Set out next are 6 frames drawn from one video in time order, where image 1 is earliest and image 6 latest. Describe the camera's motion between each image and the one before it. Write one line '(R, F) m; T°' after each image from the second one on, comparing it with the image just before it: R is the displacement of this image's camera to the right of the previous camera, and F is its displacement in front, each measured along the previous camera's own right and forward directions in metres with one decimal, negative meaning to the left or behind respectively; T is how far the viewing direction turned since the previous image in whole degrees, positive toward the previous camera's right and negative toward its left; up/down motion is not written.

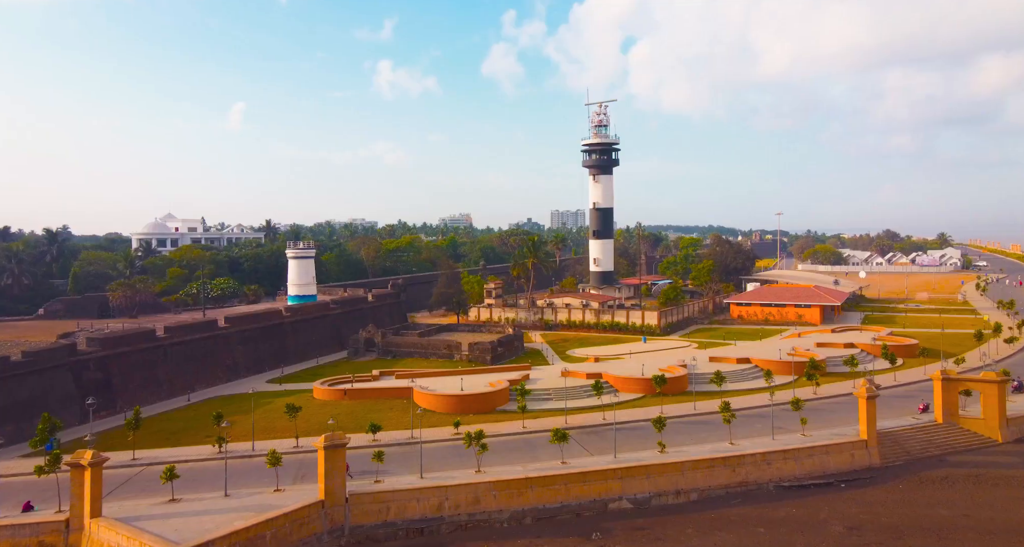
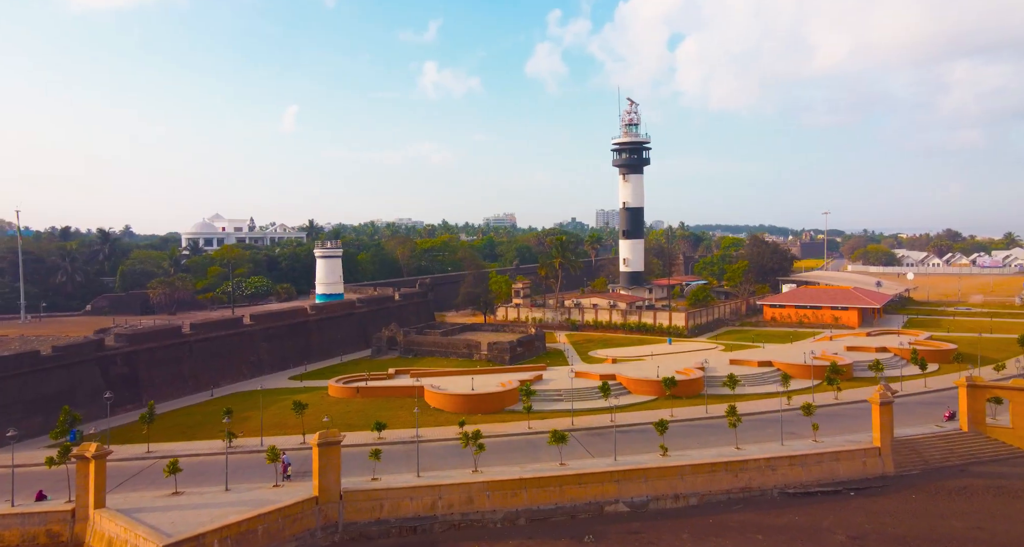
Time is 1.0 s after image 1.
(+1.0, +0.1) m; -3°
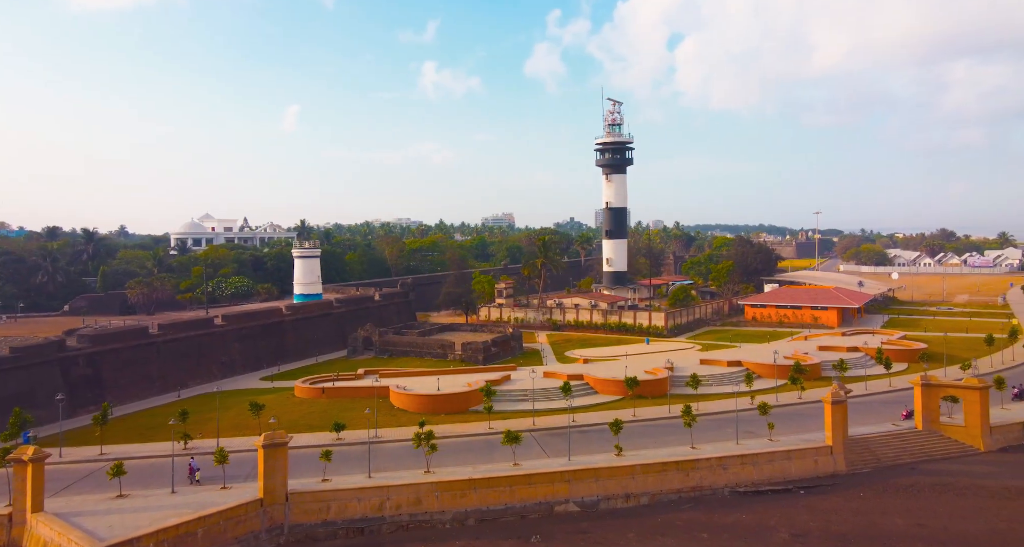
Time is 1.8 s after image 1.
(+1.0, +0.1) m; +1°
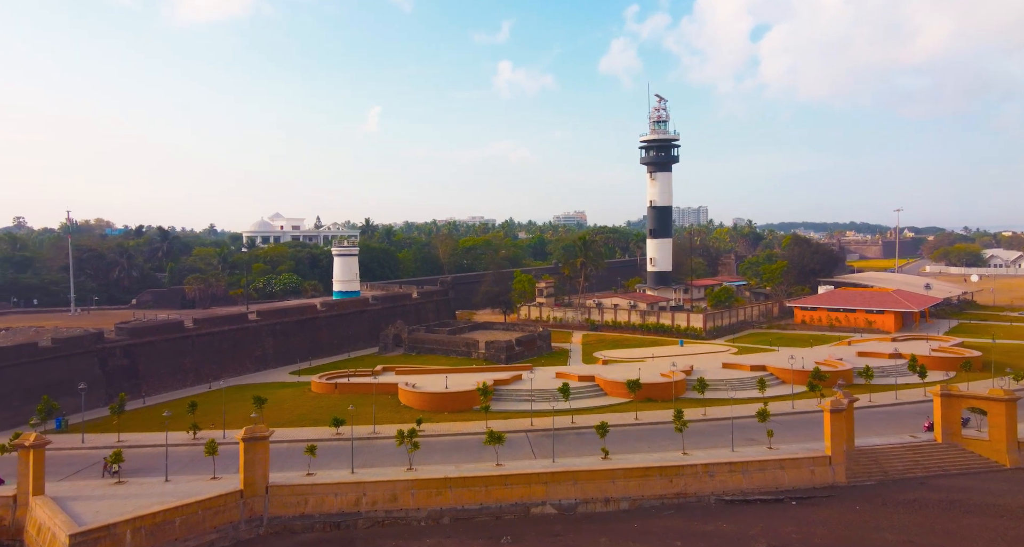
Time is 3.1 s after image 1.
(+1.9, +0.2) m; -5°
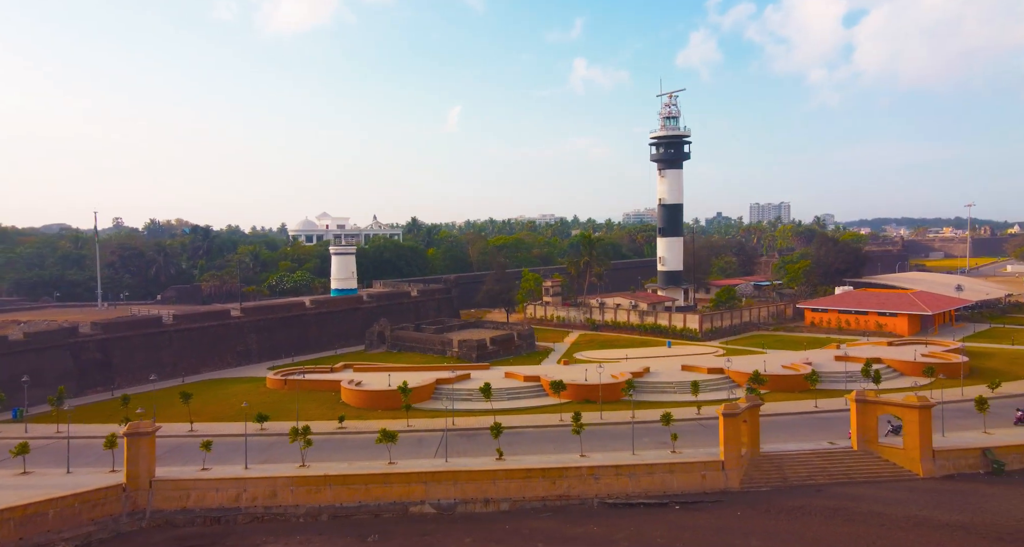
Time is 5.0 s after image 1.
(+3.9, +0.1) m; -3°
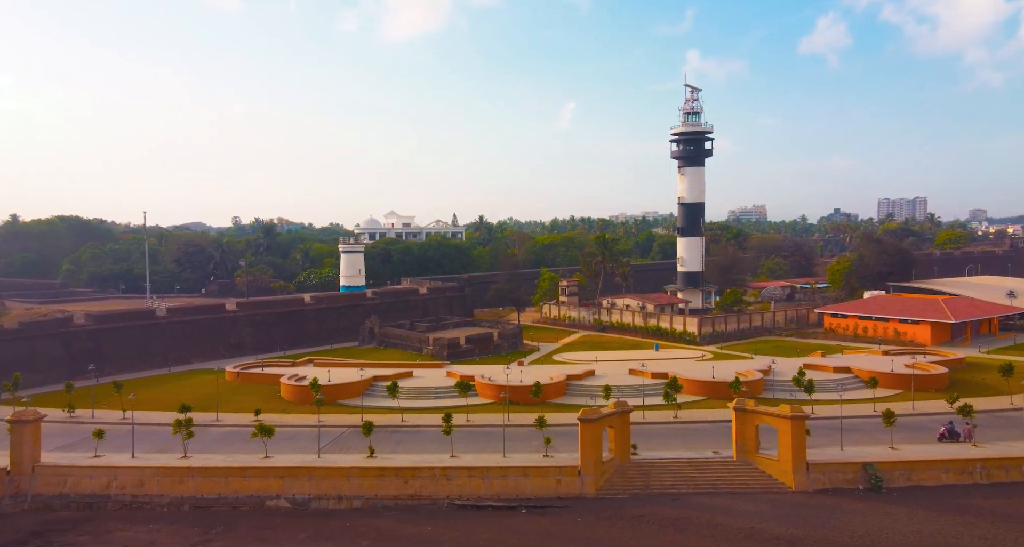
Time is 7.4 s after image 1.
(+5.3, -0.2) m; -5°
